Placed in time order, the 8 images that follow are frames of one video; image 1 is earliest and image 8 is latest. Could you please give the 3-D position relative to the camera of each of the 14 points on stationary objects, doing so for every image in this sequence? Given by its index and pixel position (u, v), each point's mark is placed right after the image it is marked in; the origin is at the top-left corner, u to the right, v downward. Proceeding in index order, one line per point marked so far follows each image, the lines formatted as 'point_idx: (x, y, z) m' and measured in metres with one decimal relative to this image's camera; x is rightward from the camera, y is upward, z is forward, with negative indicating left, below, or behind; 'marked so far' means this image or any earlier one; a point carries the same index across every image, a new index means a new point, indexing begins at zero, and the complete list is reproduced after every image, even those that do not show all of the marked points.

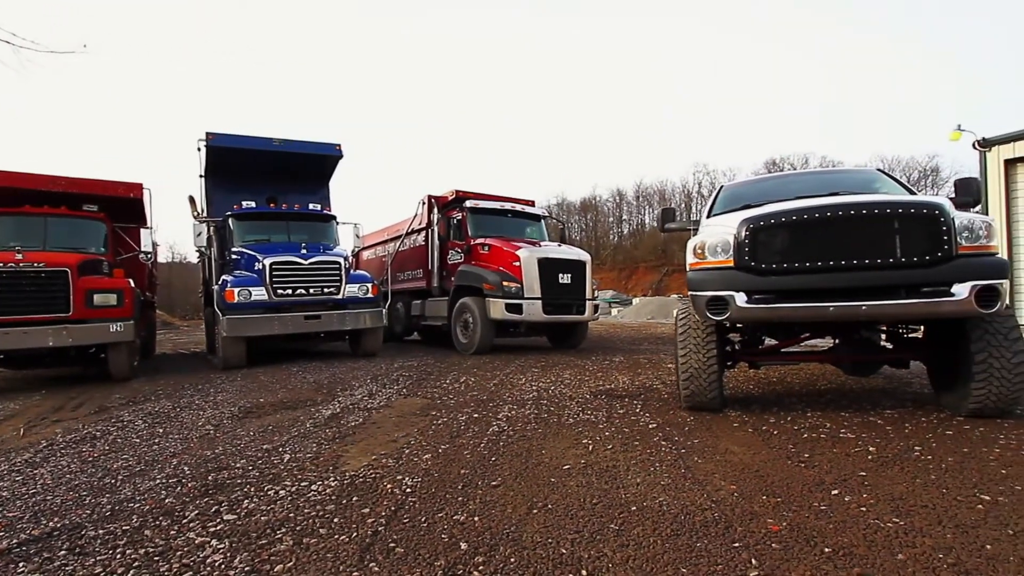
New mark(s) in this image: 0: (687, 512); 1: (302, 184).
0: (+0.8, -1.0, +2.7) m
1: (-3.2, +1.6, +9.2) m
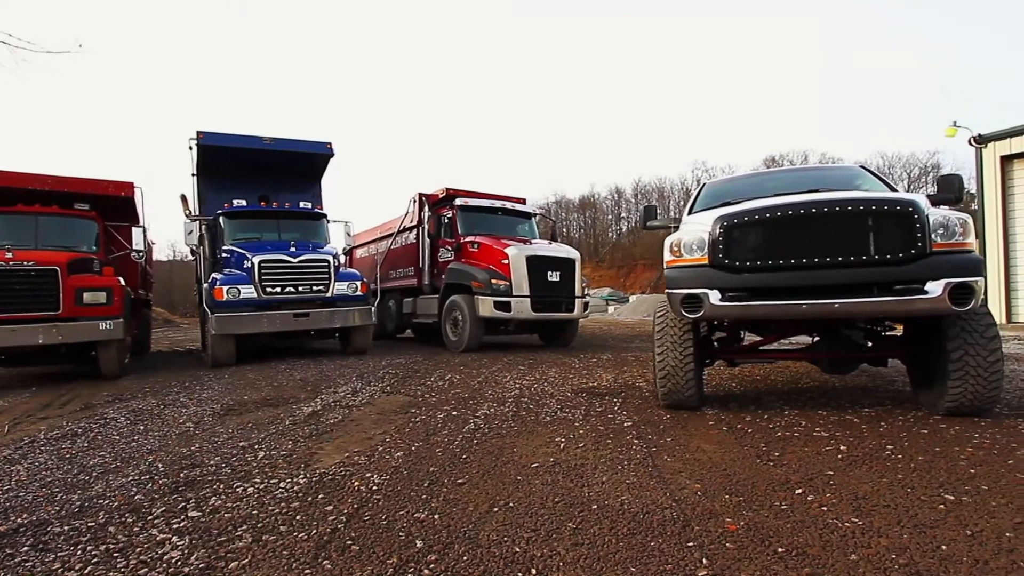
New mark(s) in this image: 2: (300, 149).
0: (+0.6, -1.0, +2.7) m
1: (-3.3, +1.6, +9.2) m
2: (-3.0, +2.0, +8.7) m
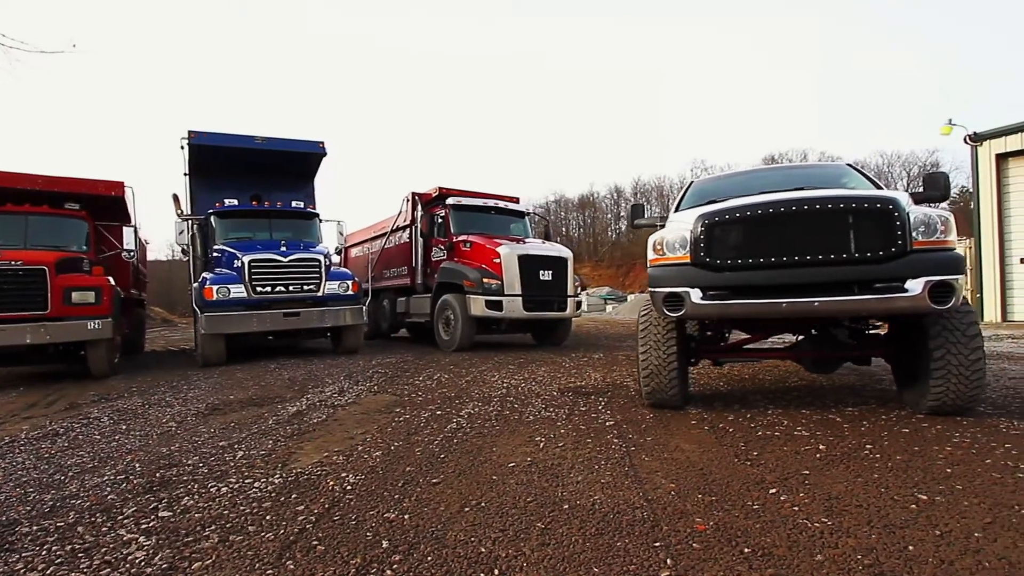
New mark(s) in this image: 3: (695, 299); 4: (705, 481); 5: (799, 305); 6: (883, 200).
0: (+0.5, -1.0, +2.6) m
1: (-3.4, +1.6, +9.2) m
2: (-3.1, +2.0, +8.7) m
3: (+1.1, -0.1, +3.8) m
4: (+0.9, -0.9, +2.9) m
5: (+1.7, -0.1, +3.6) m
6: (+2.2, +0.5, +3.6) m
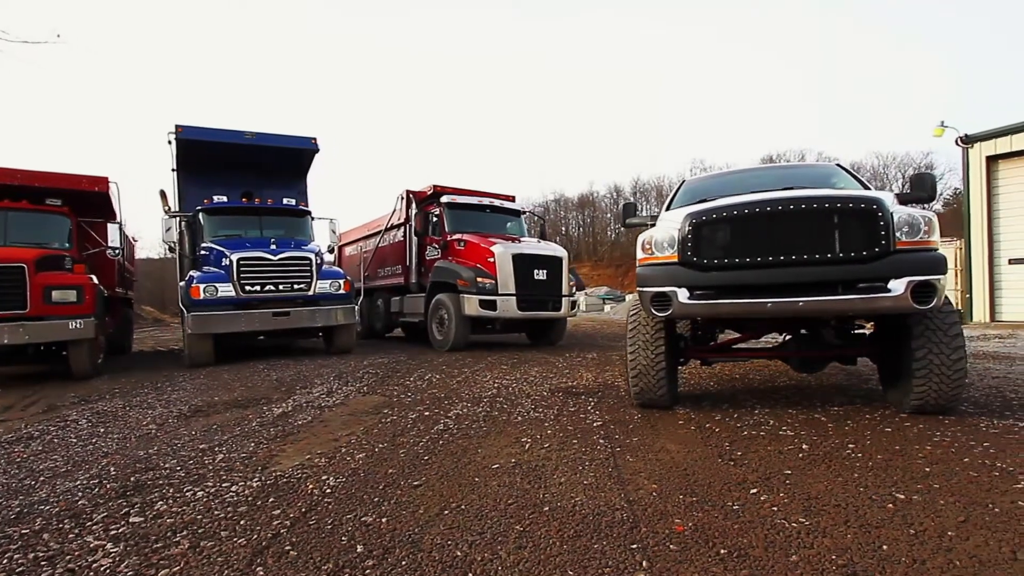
0: (+0.4, -1.0, +2.6) m
1: (-3.5, +1.6, +9.2) m
2: (-3.2, +2.0, +8.7) m
3: (+1.1, -0.1, +3.8) m
4: (+0.8, -0.9, +2.9) m
5: (+1.6, -0.1, +3.6) m
6: (+2.1, +0.5, +3.6) m
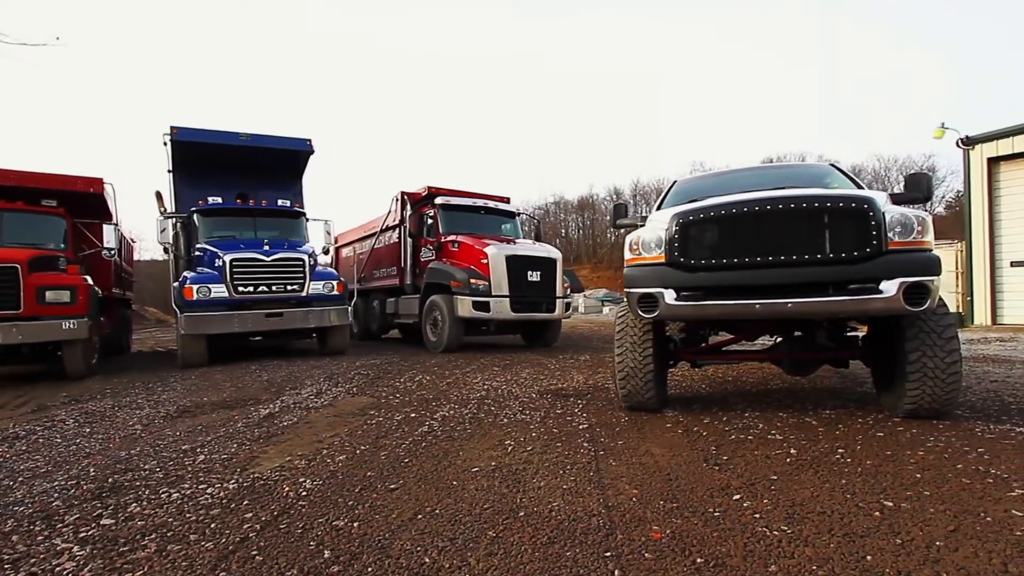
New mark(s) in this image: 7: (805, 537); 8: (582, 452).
0: (+0.3, -1.0, +2.6) m
1: (-3.6, +1.6, +9.1) m
2: (-3.3, +2.0, +8.6) m
3: (+1.0, -0.1, +3.7) m
4: (+0.7, -0.9, +2.9) m
5: (+1.5, -0.1, +3.5) m
6: (+2.0, +0.5, +3.5) m
7: (+1.1, -0.9, +2.3) m
8: (+0.4, -0.9, +3.5) m
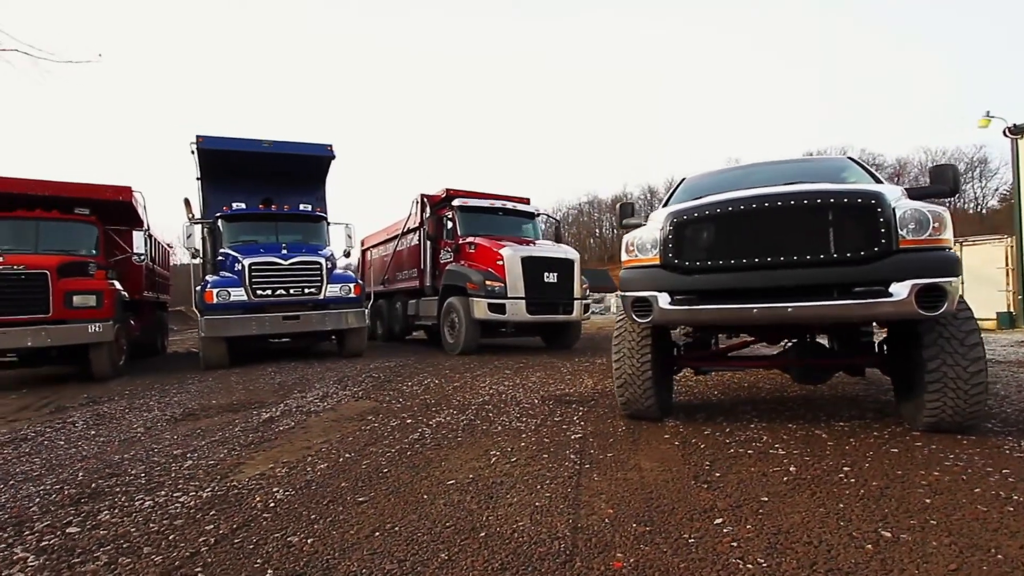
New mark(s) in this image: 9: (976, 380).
0: (+0.1, -1.0, +2.4) m
1: (-3.2, +1.6, +9.2) m
2: (-3.0, +2.0, +8.7) m
3: (+0.9, -0.1, +3.5) m
4: (+0.6, -1.0, +2.7) m
5: (+1.4, -0.1, +3.2) m
6: (+1.9, +0.5, +3.2) m
7: (+0.9, -1.0, +2.1) m
8: (+0.3, -1.0, +3.3) m
9: (+2.4, -0.5, +3.2) m
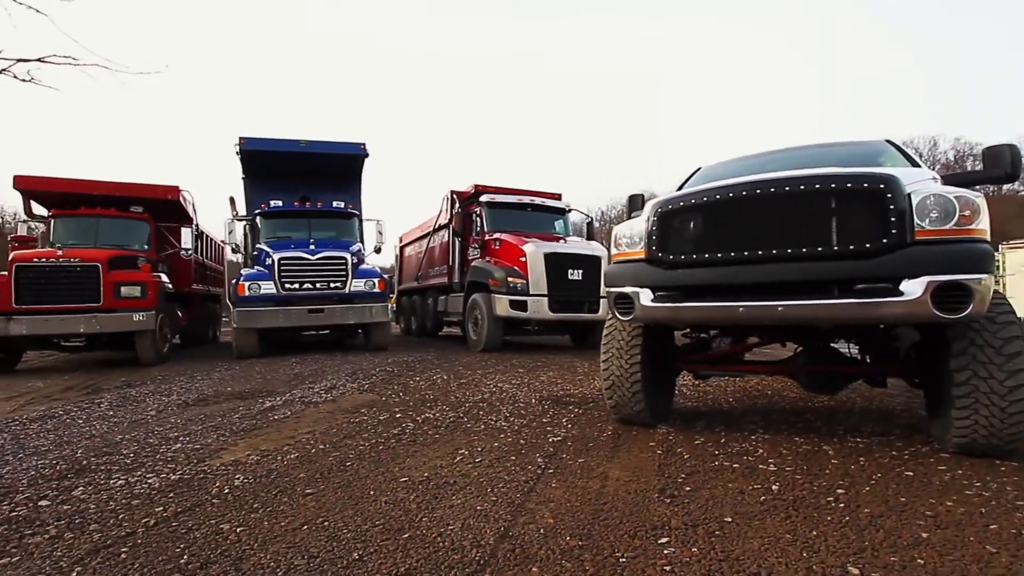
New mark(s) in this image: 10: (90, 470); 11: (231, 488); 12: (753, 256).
0: (-0.2, -0.9, +2.2) m
1: (-2.7, +1.7, +9.4) m
2: (-2.6, +2.0, +8.8) m
3: (+0.7, -0.1, +3.3) m
4: (+0.3, -0.9, +2.4) m
5: (+1.2, -0.1, +2.9) m
6: (+1.7, +0.5, +2.9) m
7: (+0.6, -0.9, +1.8) m
8: (+0.1, -0.9, +3.1) m
9: (+2.2, -0.5, +2.8) m
10: (-2.3, -1.0, +3.3) m
11: (-1.4, -1.0, +2.9) m
12: (+1.2, +0.2, +3.0) m
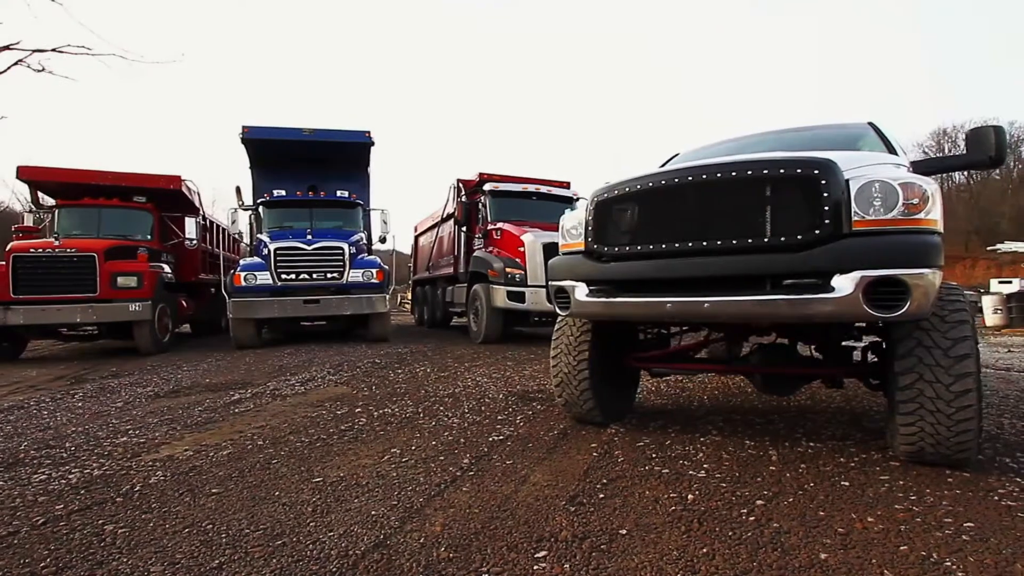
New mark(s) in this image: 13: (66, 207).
0: (-0.6, -0.9, +2.1) m
1: (-2.6, +1.8, +9.4) m
2: (-2.5, +2.2, +8.8) m
3: (+0.3, 0.0, +3.1) m
4: (-0.1, -0.9, +2.3) m
5: (+0.8, -0.1, +2.7) m
6: (+1.3, +0.5, +2.6) m
7: (+0.1, -0.9, +1.7) m
8: (-0.3, -0.9, +3.0) m
9: (+1.8, -0.5, +2.5) m
10: (-2.7, -1.0, +3.3) m
11: (-1.8, -0.9, +2.9) m
12: (+0.8, +0.2, +2.8) m
13: (-6.0, +1.1, +8.3) m
